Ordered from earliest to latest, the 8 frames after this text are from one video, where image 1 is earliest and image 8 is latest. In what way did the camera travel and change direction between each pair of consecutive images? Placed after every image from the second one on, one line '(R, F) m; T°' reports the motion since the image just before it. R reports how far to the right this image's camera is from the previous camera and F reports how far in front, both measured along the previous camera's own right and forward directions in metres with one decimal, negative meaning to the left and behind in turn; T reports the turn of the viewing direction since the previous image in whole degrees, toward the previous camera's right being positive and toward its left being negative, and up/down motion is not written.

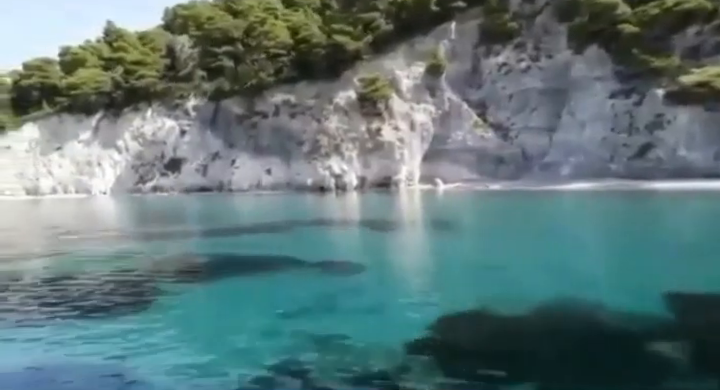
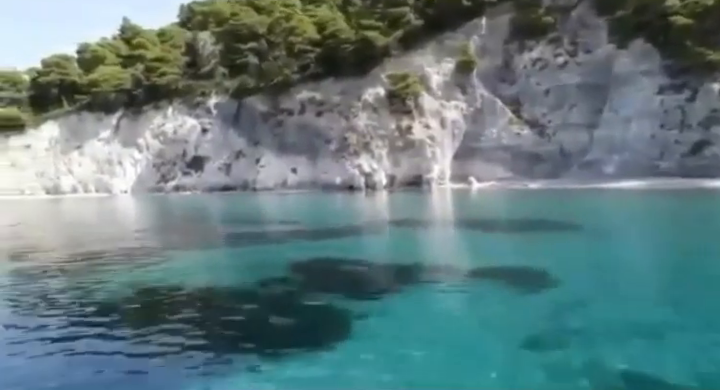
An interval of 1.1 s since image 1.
(-0.6, +0.3) m; -1°
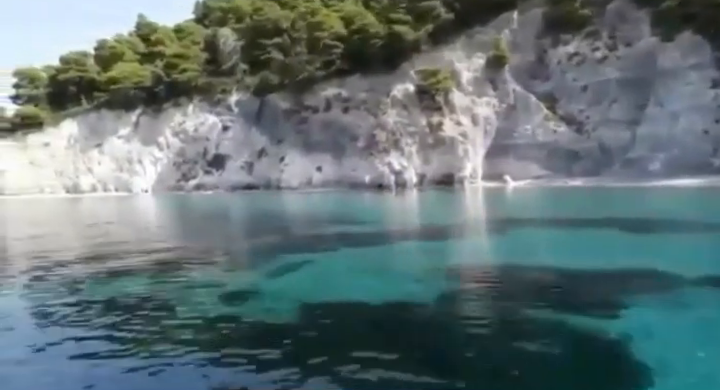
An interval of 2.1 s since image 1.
(-0.6, +0.3) m; 0°
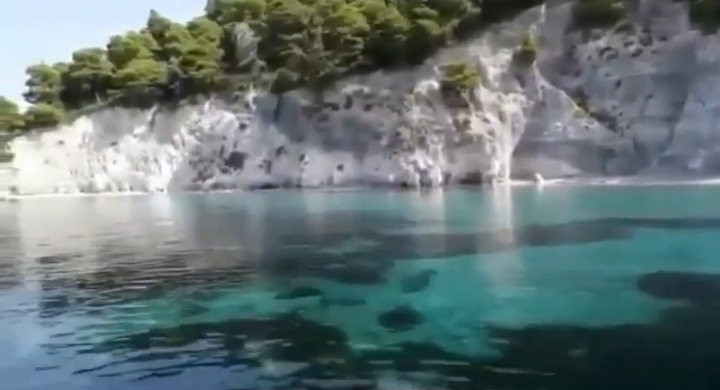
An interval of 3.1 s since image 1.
(-0.4, +0.4) m; 0°
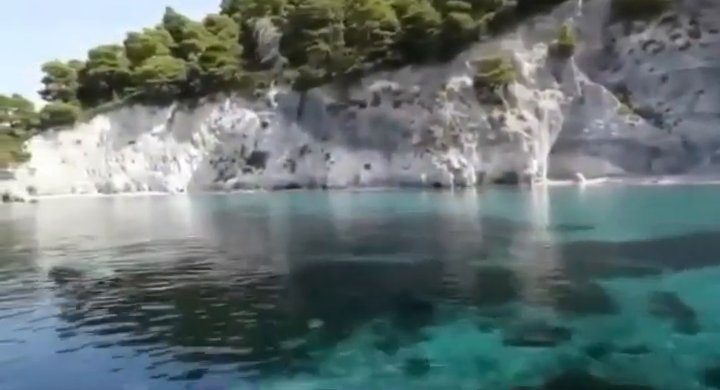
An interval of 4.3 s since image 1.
(-0.6, +0.5) m; 0°
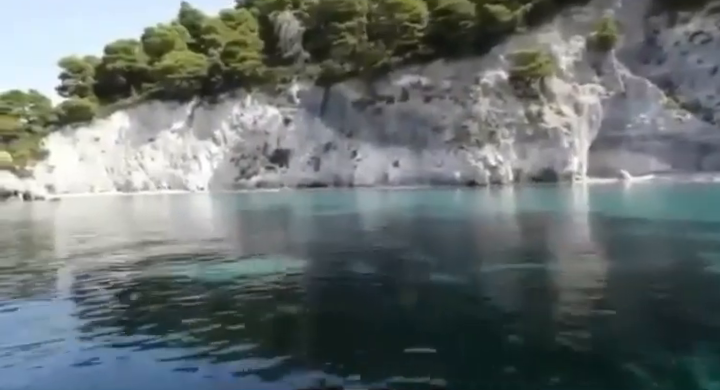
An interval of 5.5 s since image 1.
(-0.5, +0.5) m; 0°
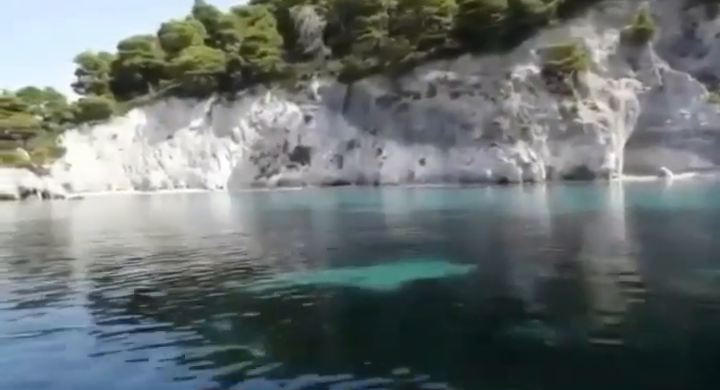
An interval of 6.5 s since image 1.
(-0.5, +0.4) m; 0°
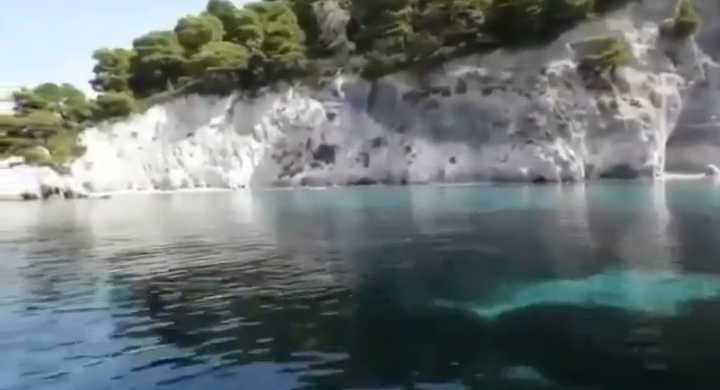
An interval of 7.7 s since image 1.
(-0.5, +0.4) m; 0°
